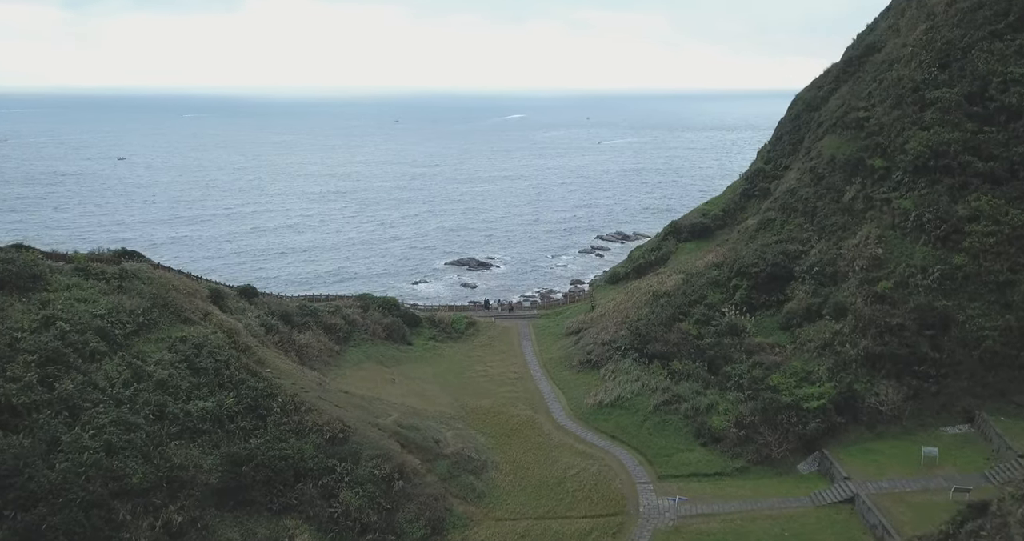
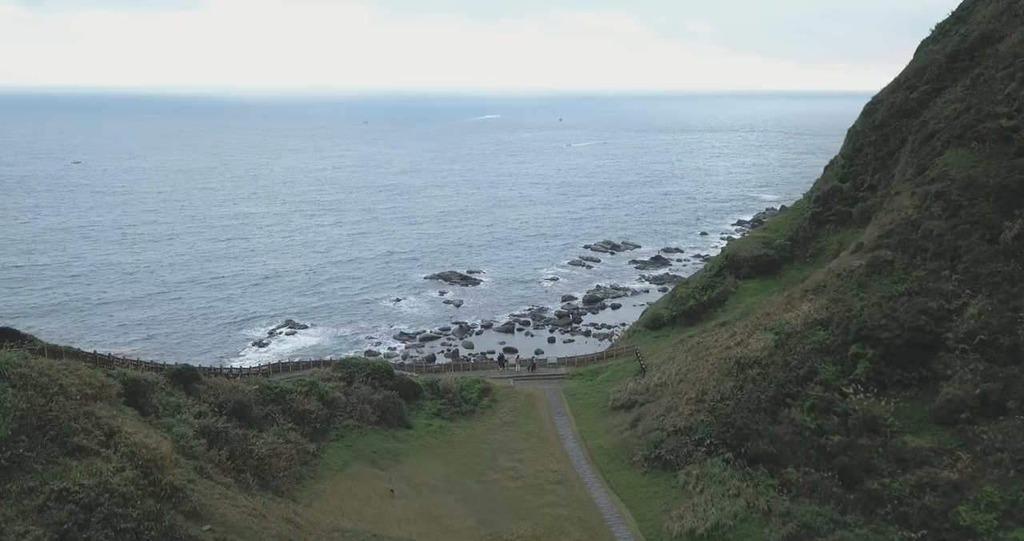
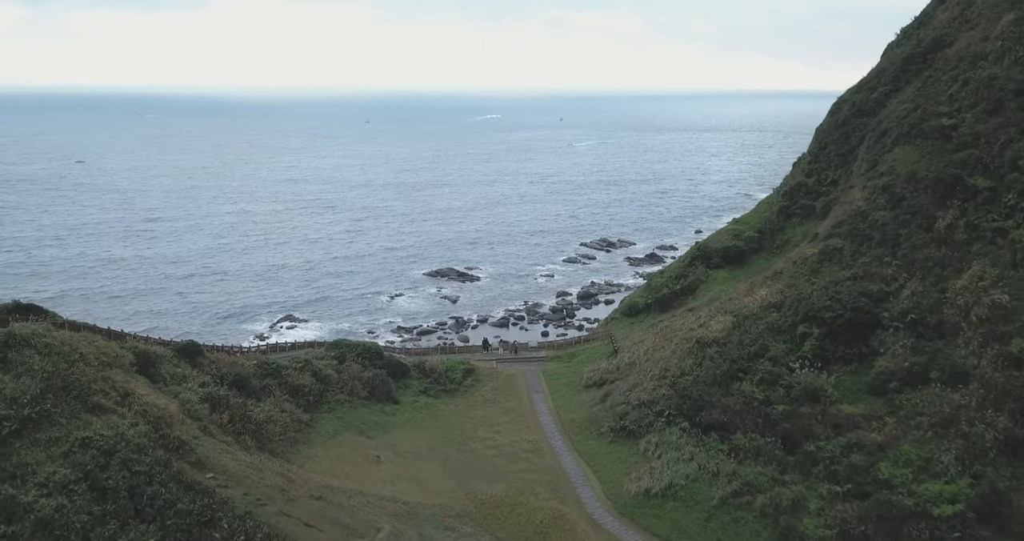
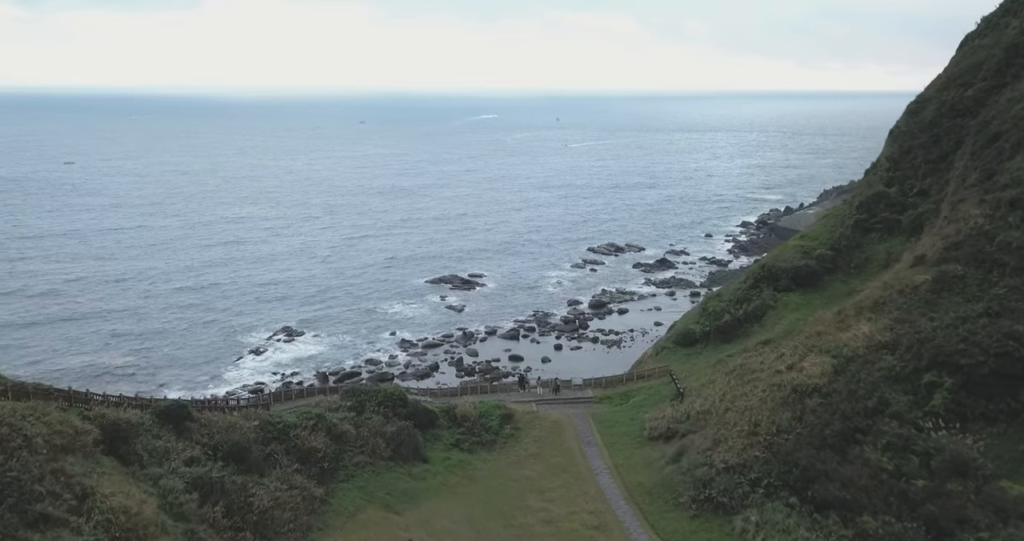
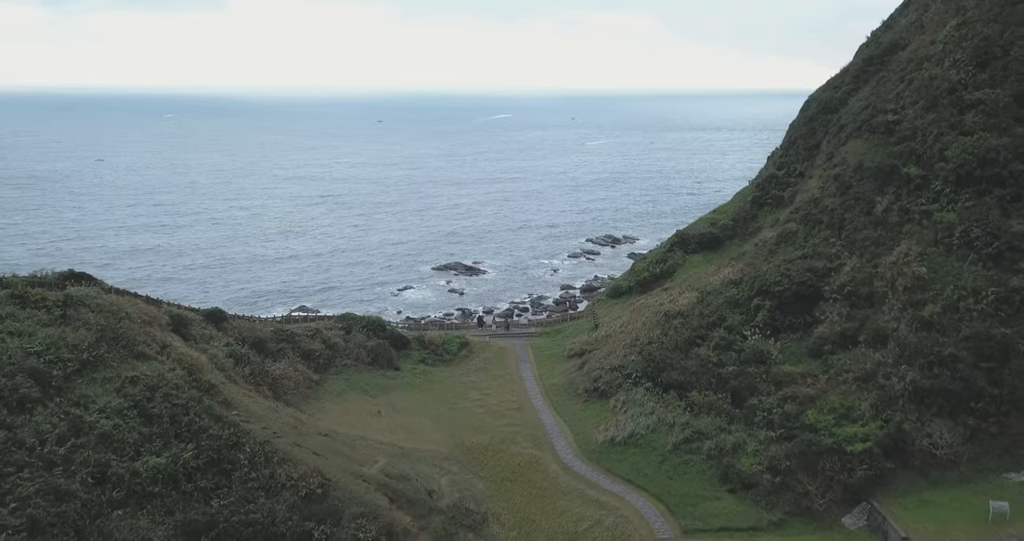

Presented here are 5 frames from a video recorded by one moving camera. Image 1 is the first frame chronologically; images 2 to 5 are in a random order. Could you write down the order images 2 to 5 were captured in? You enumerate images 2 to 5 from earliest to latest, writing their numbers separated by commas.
5, 3, 2, 4
